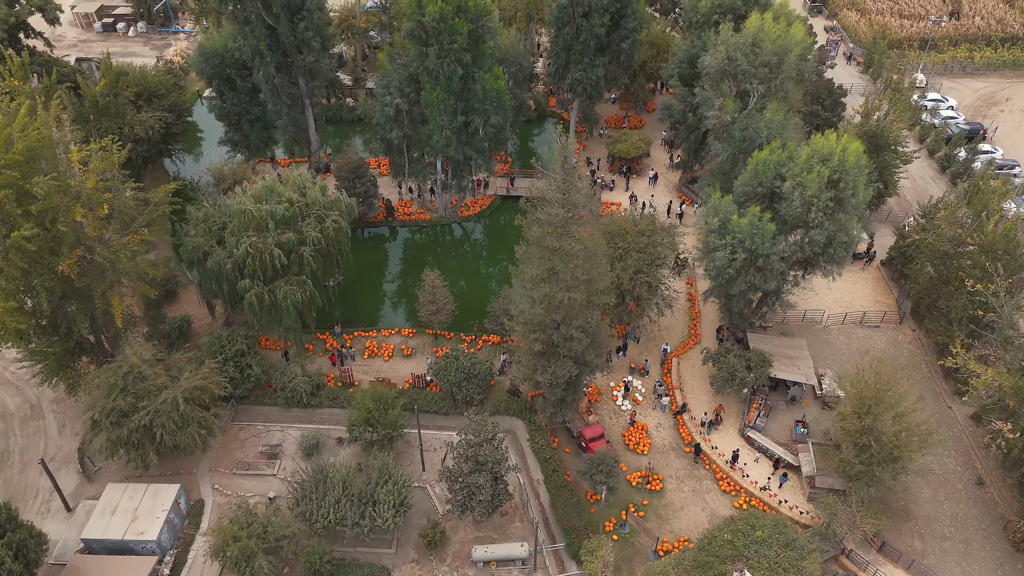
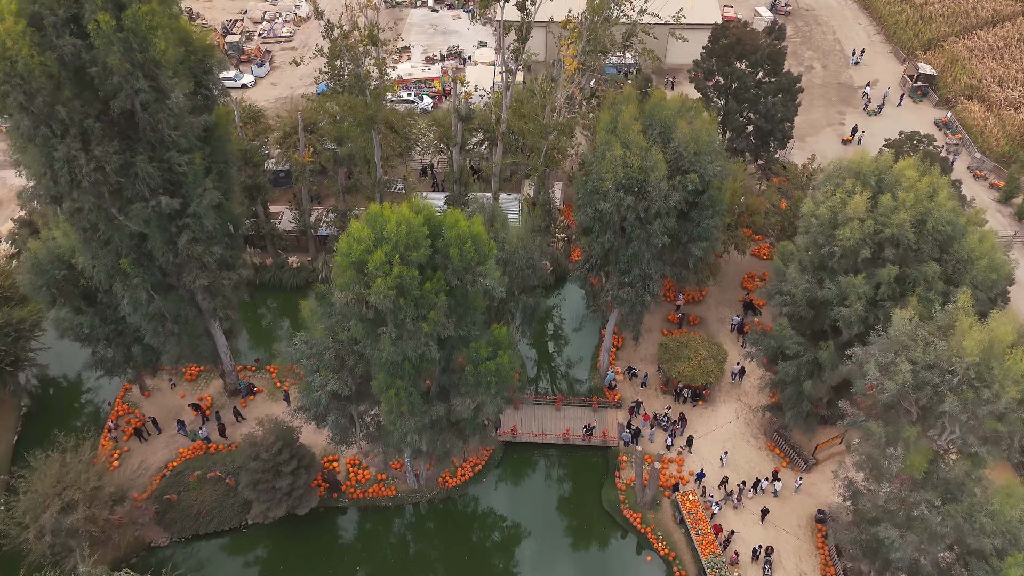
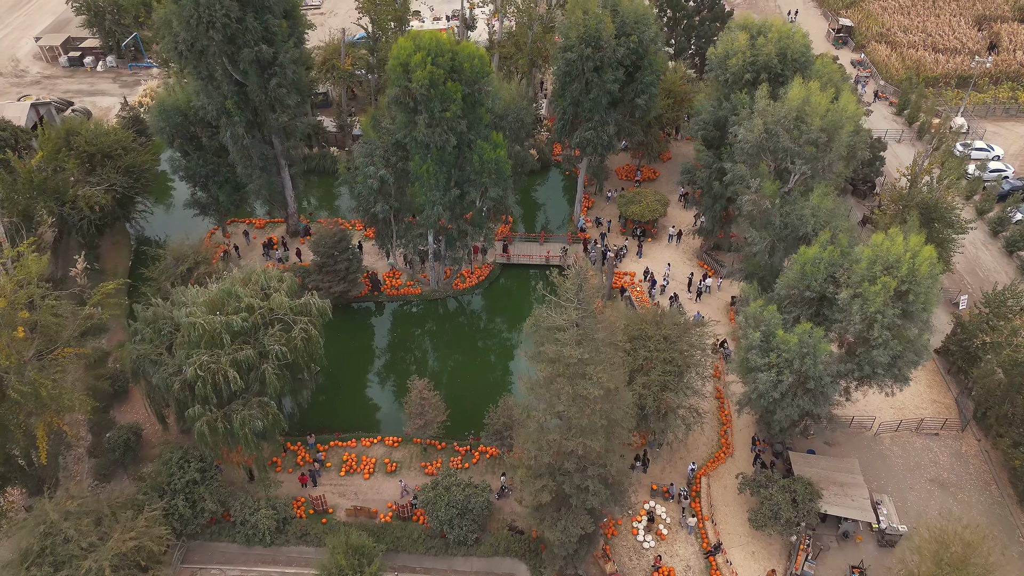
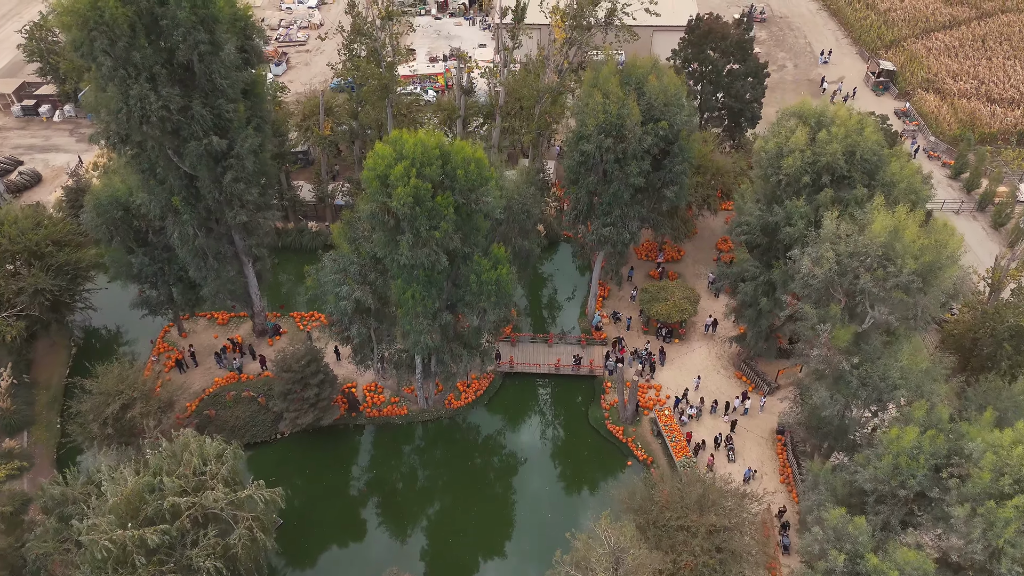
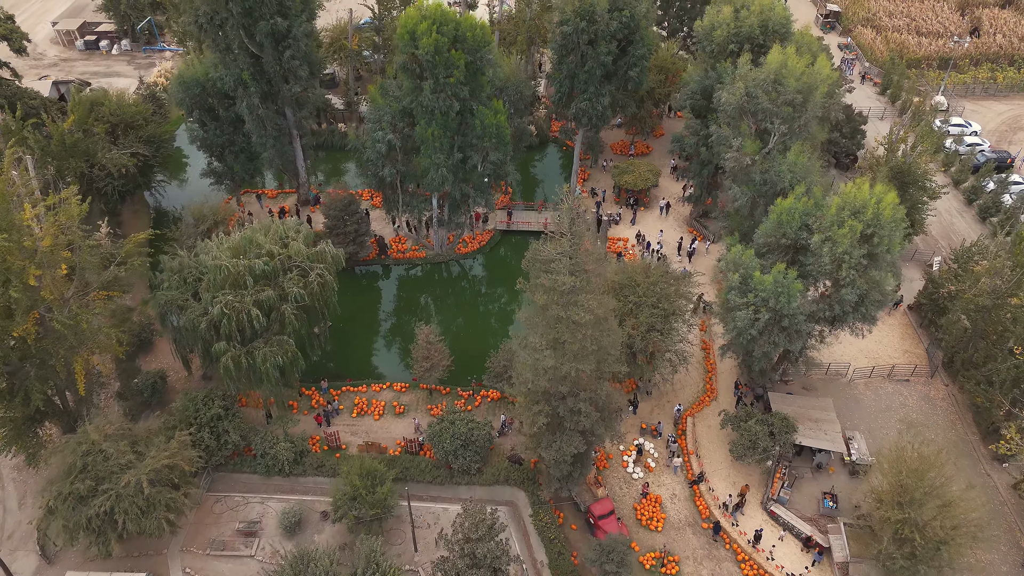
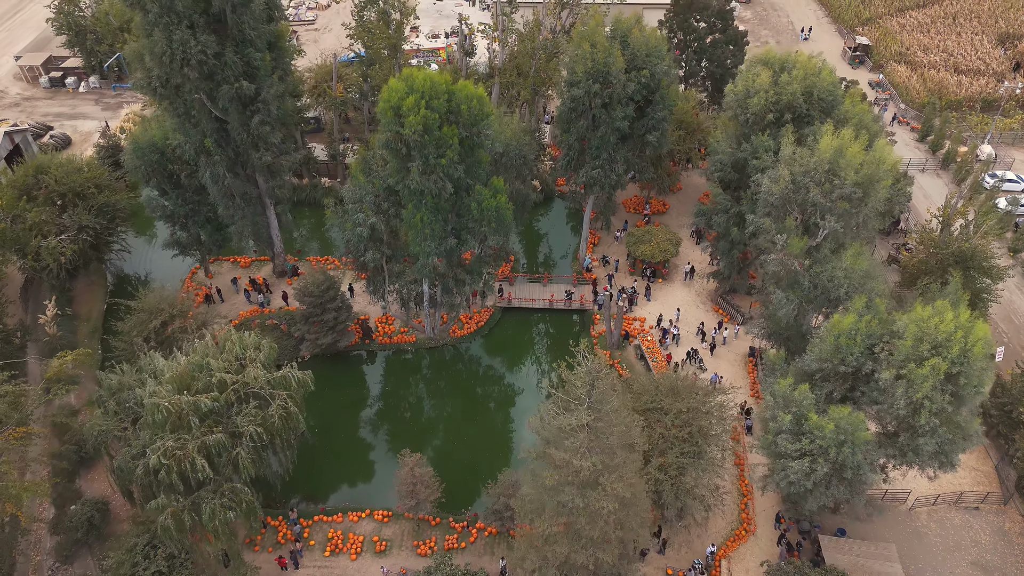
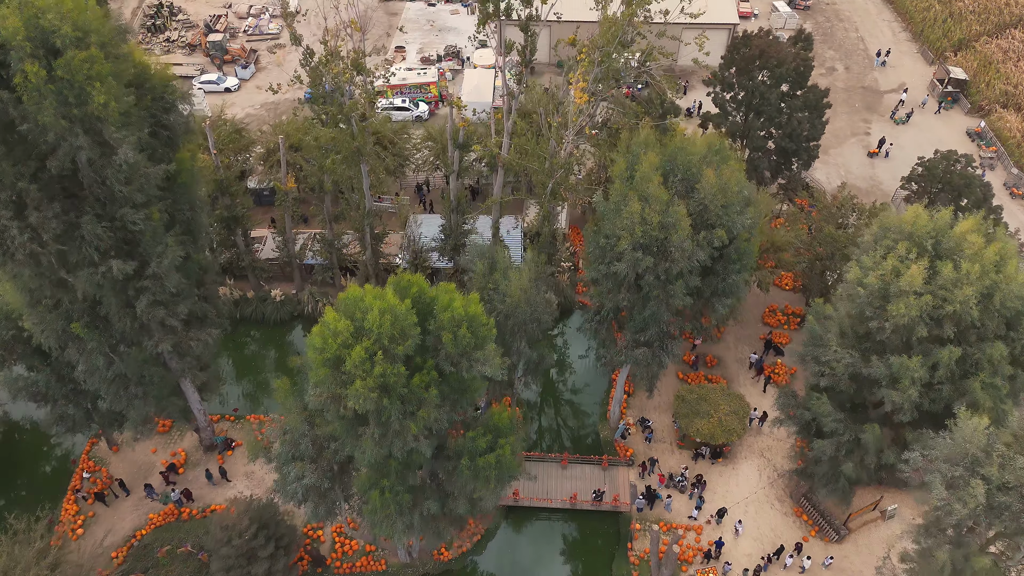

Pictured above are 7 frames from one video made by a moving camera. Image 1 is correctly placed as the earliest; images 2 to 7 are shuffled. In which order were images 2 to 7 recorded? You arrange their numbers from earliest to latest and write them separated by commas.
5, 3, 6, 4, 2, 7
